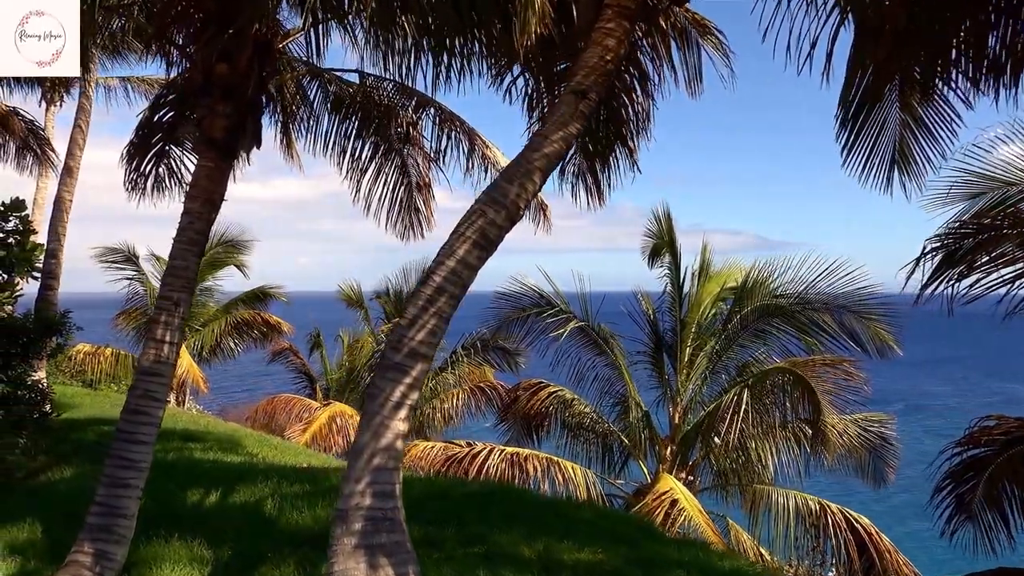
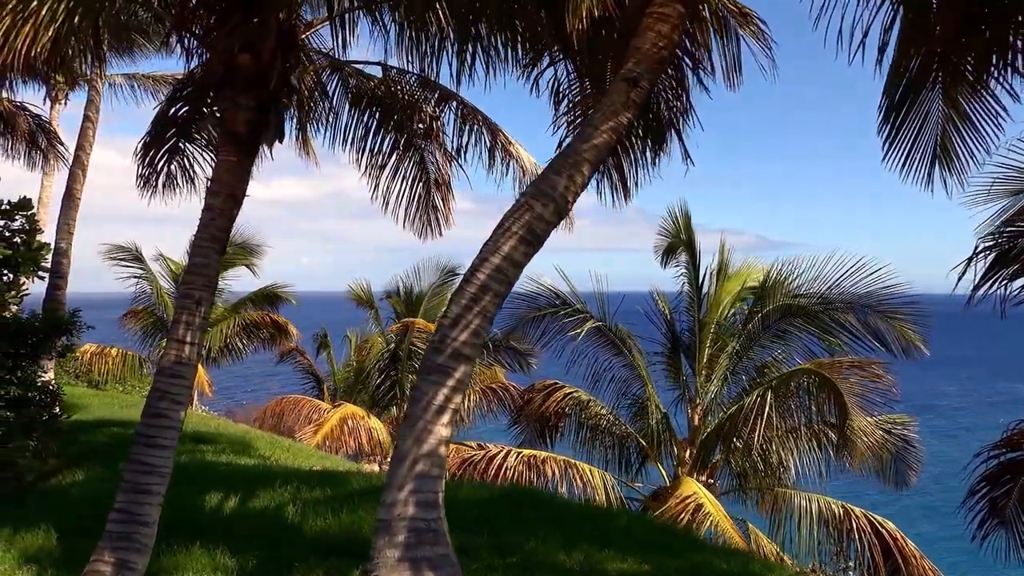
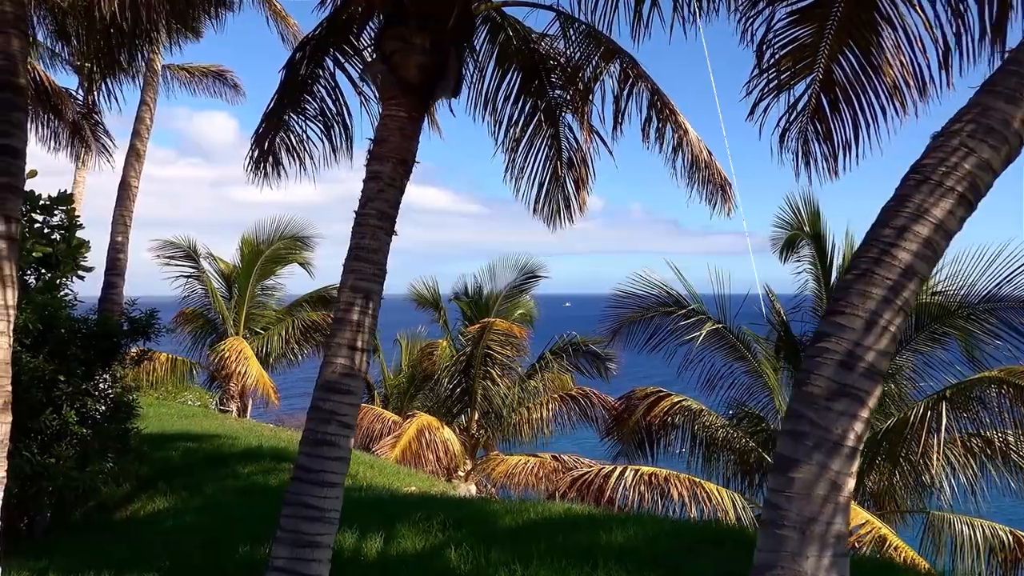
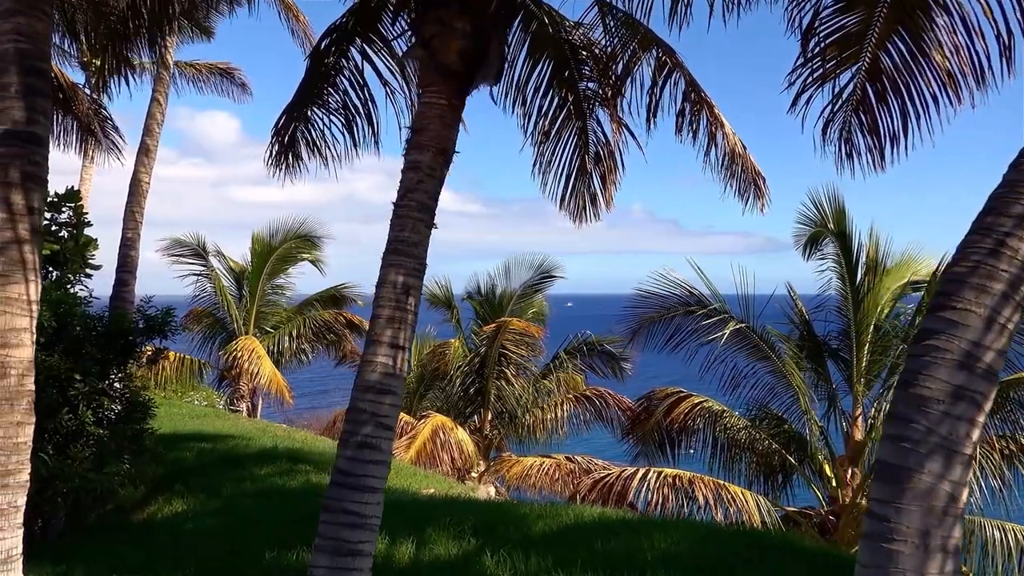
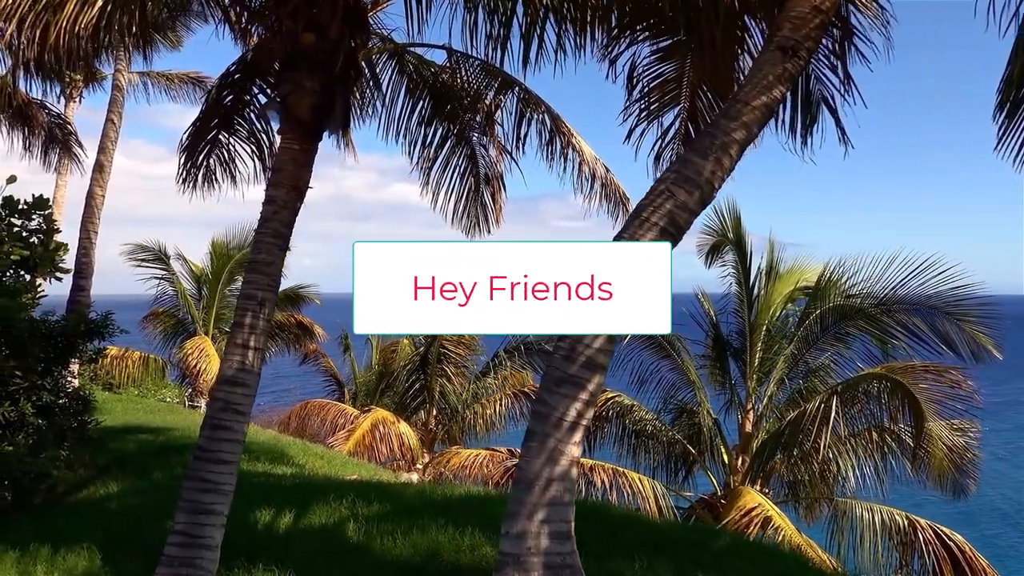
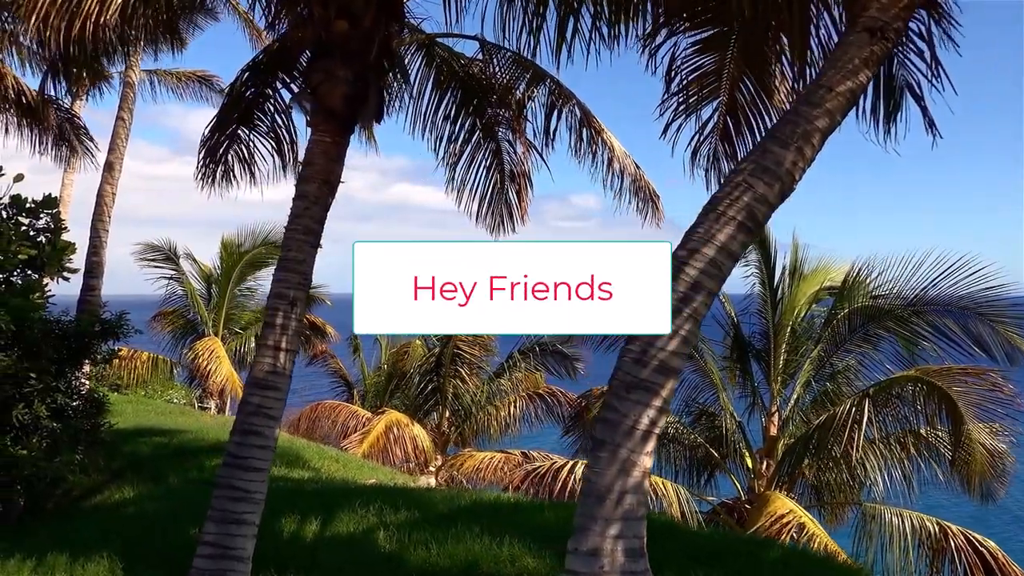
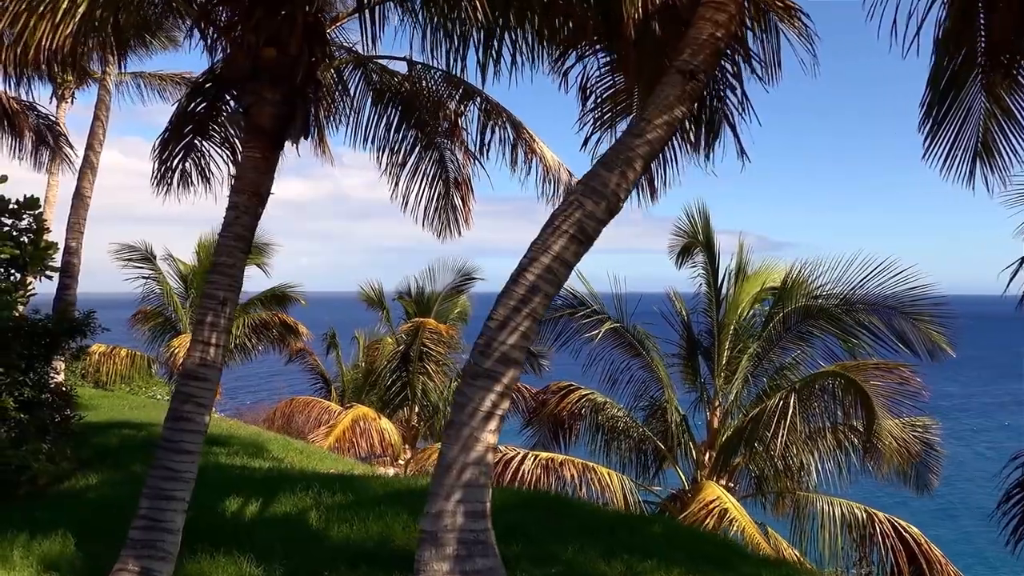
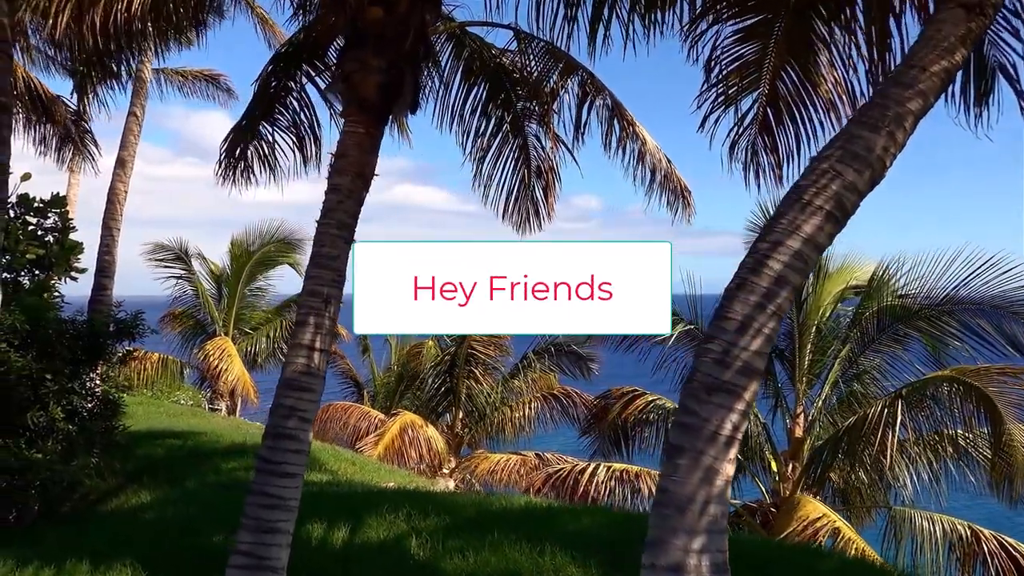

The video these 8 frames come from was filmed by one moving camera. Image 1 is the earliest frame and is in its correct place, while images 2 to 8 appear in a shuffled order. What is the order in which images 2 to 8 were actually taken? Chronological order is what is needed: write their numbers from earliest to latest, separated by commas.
2, 7, 5, 6, 8, 3, 4
